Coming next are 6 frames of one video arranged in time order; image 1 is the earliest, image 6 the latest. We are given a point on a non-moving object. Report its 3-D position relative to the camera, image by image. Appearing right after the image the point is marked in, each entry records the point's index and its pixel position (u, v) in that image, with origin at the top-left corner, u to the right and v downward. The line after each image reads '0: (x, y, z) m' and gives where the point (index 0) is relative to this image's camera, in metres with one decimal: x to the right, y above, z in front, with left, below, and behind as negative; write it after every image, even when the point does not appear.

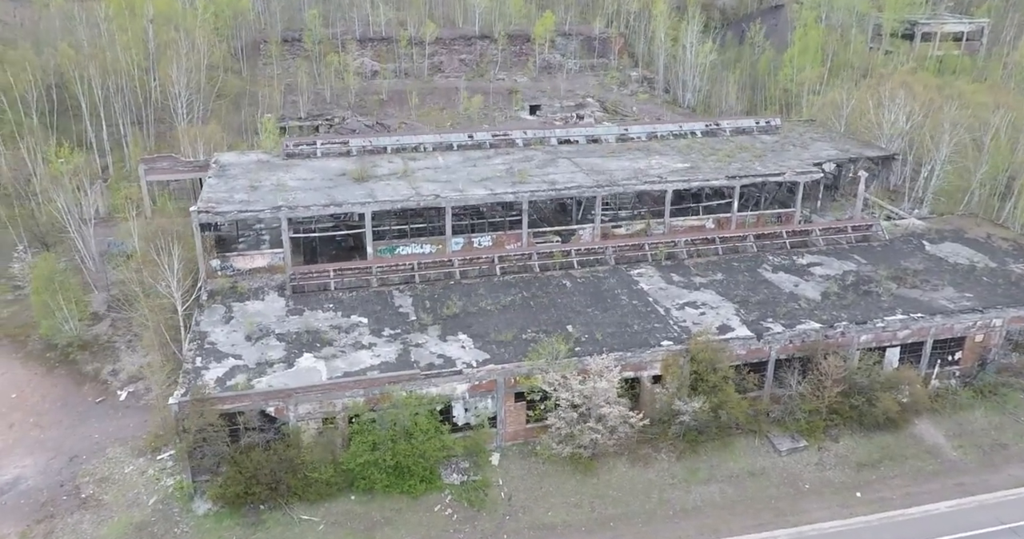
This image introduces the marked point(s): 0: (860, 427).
0: (+8.5, -3.9, +18.2) m
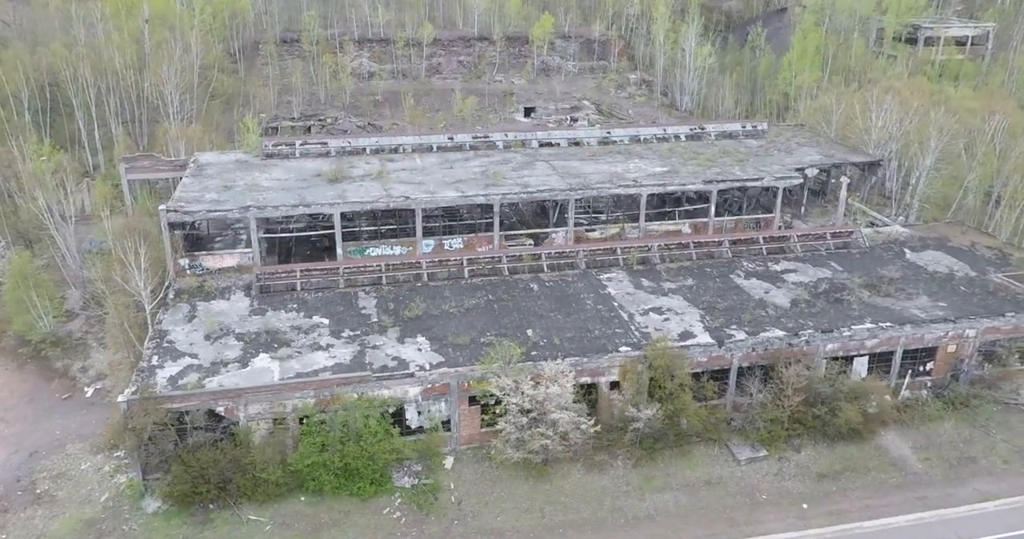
0: (+7.5, -4.0, +17.9) m
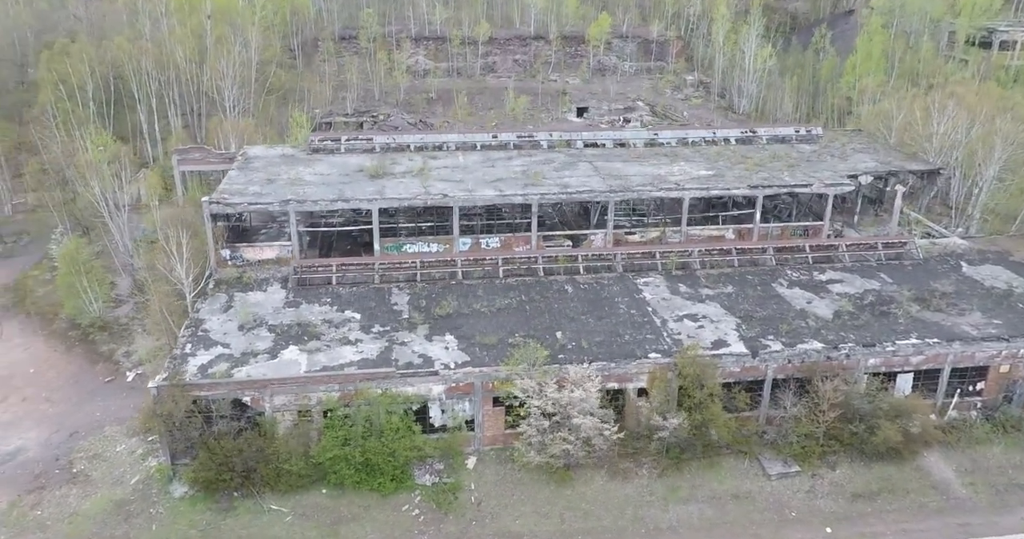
0: (+8.1, -4.3, +17.1) m
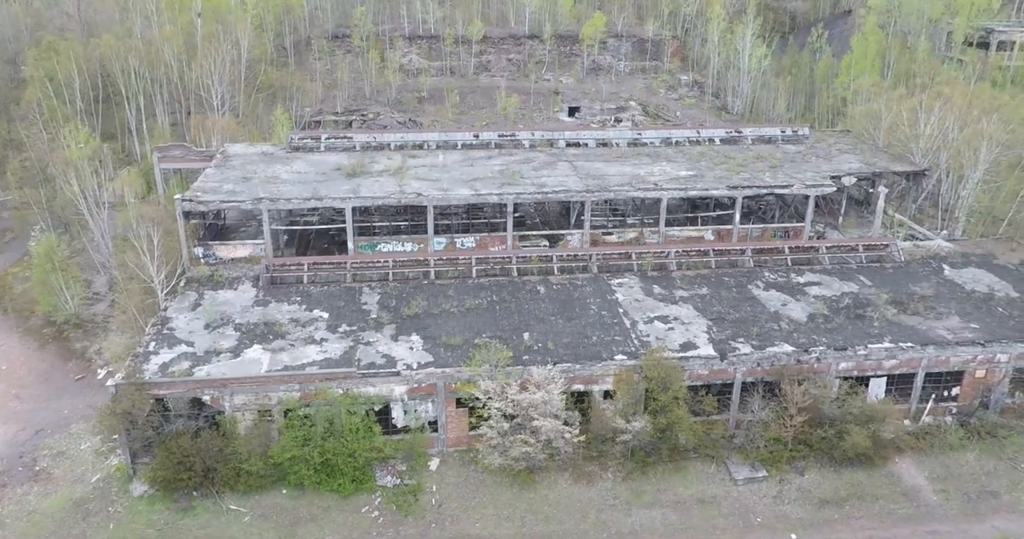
0: (+7.2, -4.4, +16.9) m
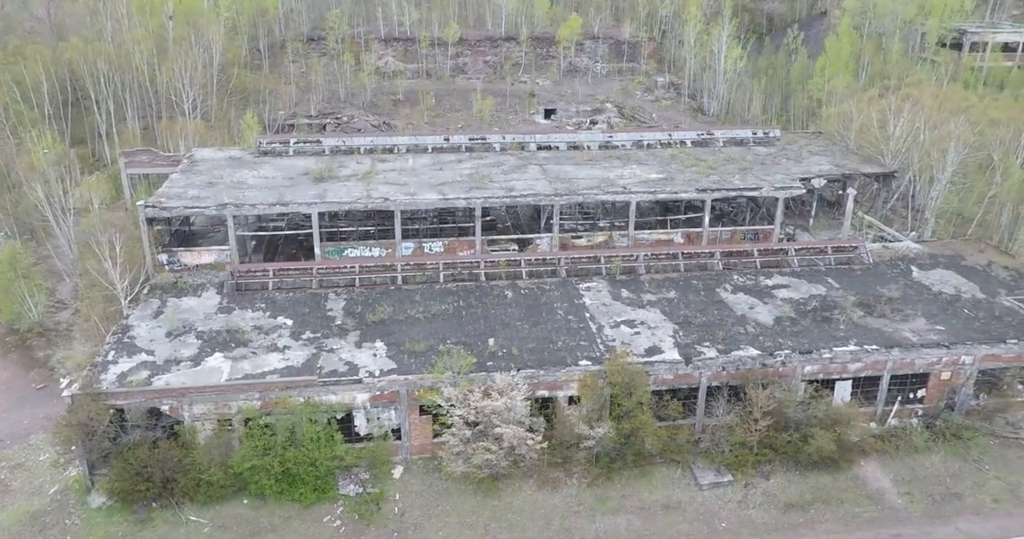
0: (+6.5, -4.4, +16.9) m
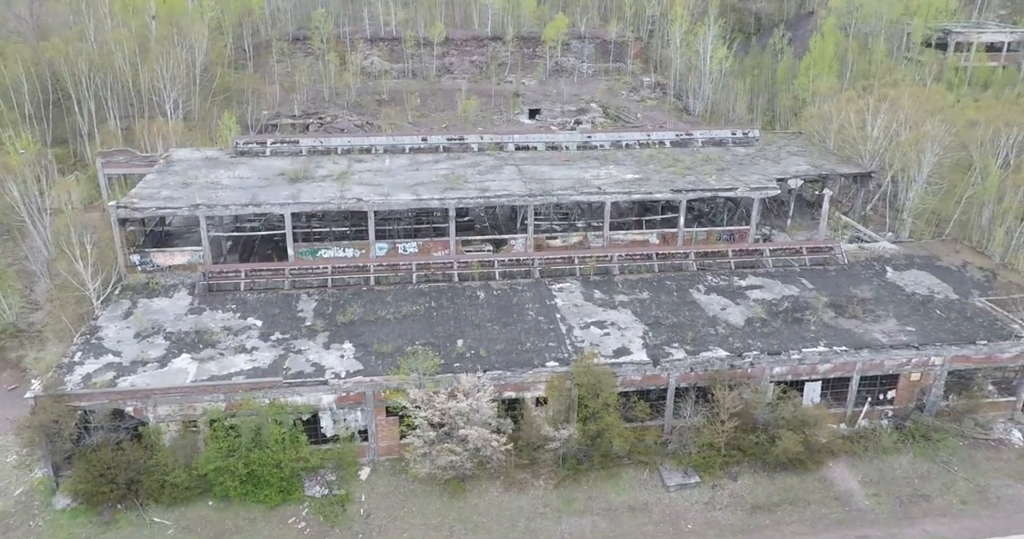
0: (+5.7, -4.5, +16.9) m
